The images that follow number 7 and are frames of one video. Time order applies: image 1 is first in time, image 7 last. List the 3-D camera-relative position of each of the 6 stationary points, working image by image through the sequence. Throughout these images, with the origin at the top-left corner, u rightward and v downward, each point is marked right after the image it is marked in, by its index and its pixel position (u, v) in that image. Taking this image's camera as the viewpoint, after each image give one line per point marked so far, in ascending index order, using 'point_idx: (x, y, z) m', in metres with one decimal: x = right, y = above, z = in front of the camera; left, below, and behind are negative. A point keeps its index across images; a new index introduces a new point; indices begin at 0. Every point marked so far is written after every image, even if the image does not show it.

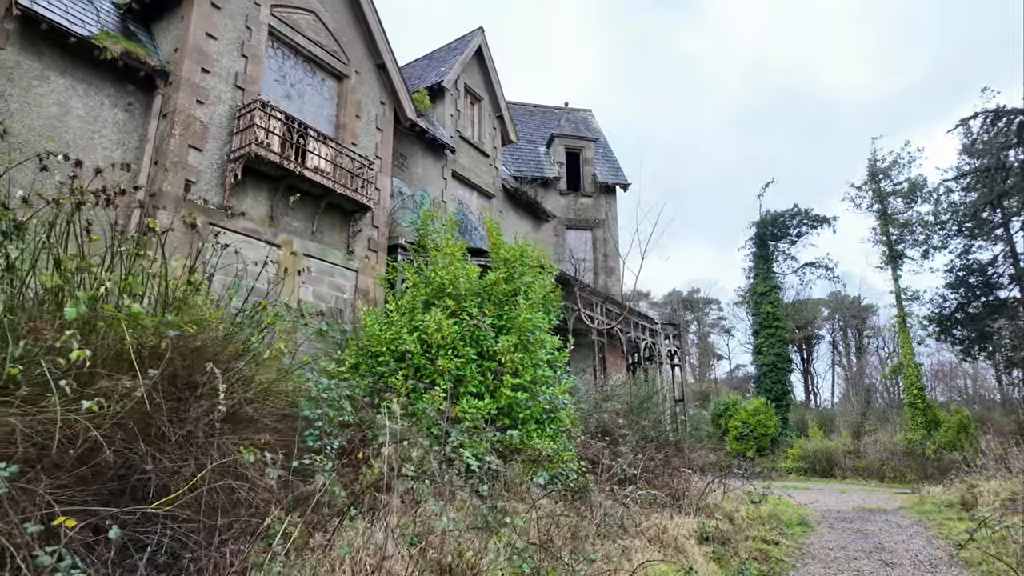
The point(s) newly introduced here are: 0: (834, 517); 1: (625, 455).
0: (+4.9, -3.5, +9.2) m
1: (+1.6, -2.4, +8.6) m
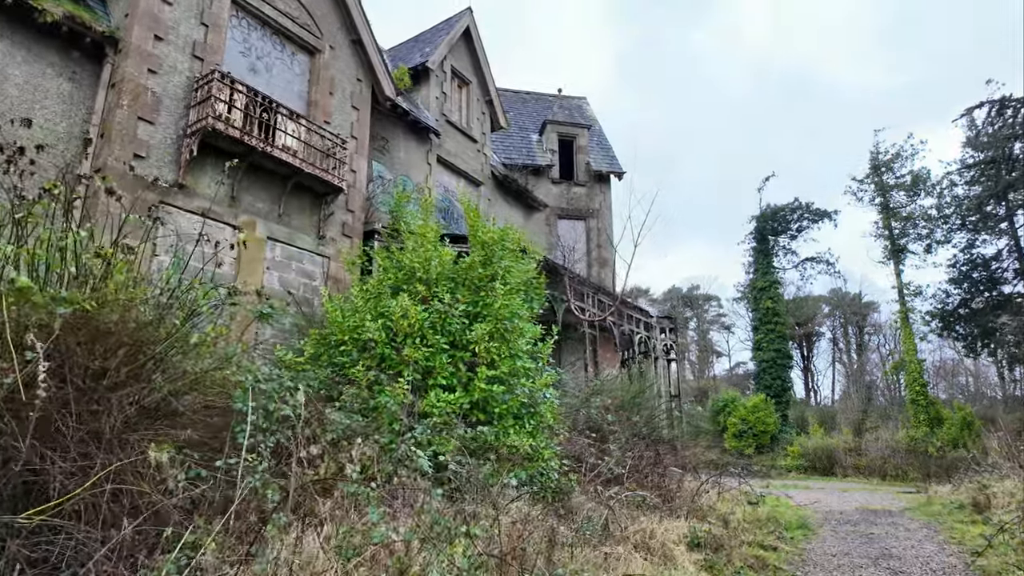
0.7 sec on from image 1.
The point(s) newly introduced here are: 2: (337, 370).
0: (+4.7, -3.3, +8.7) m
1: (+1.4, -2.2, +8.1) m
2: (-1.8, -0.8, +6.2) m
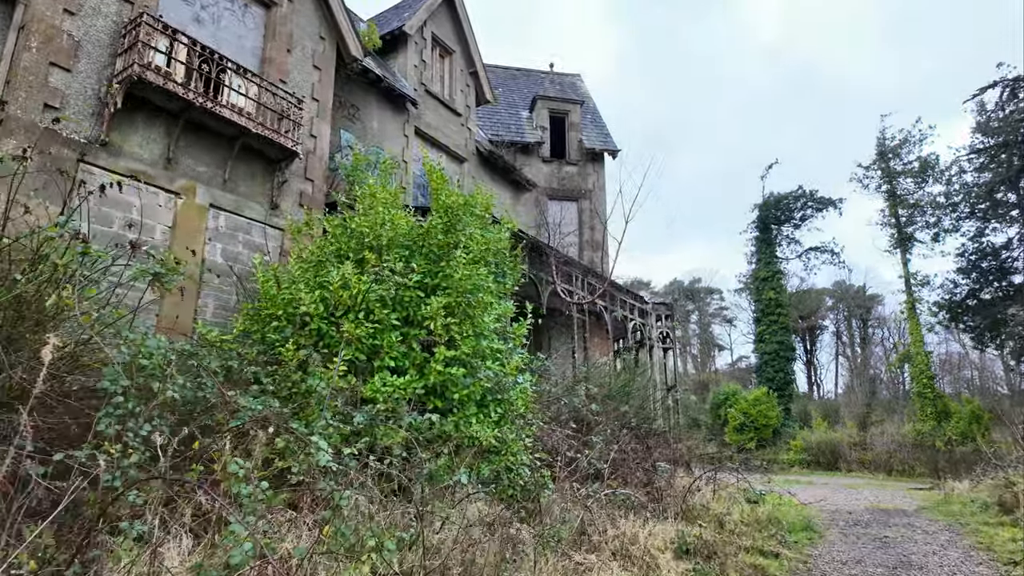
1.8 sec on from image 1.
0: (+4.3, -3.0, +7.8) m
1: (+1.0, -1.9, +7.2) m
2: (-2.2, -0.5, +5.3) m
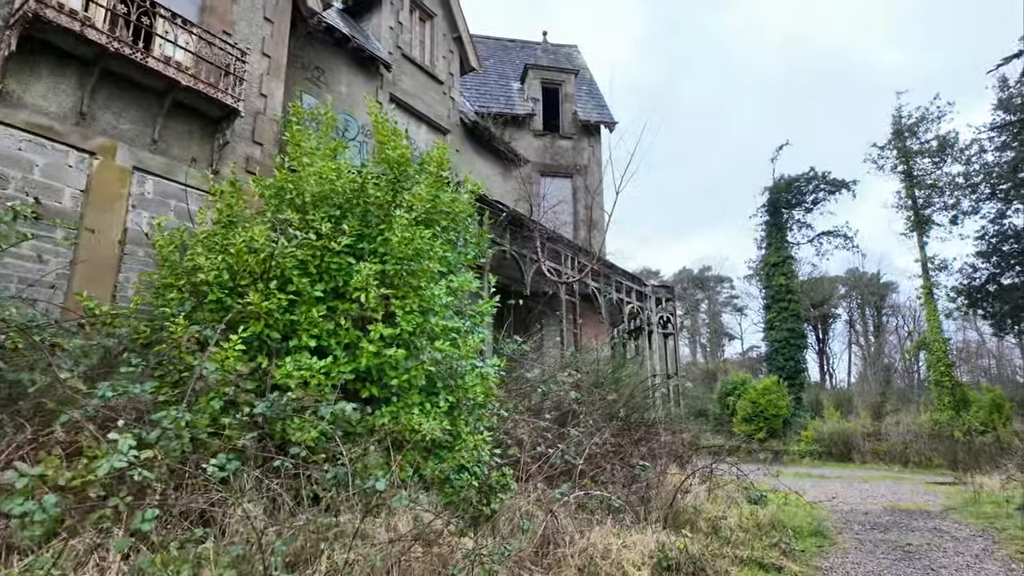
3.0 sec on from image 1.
0: (+4.0, -2.7, +6.8) m
1: (+0.6, -1.6, +6.3) m
2: (-2.6, -0.3, +4.4) m
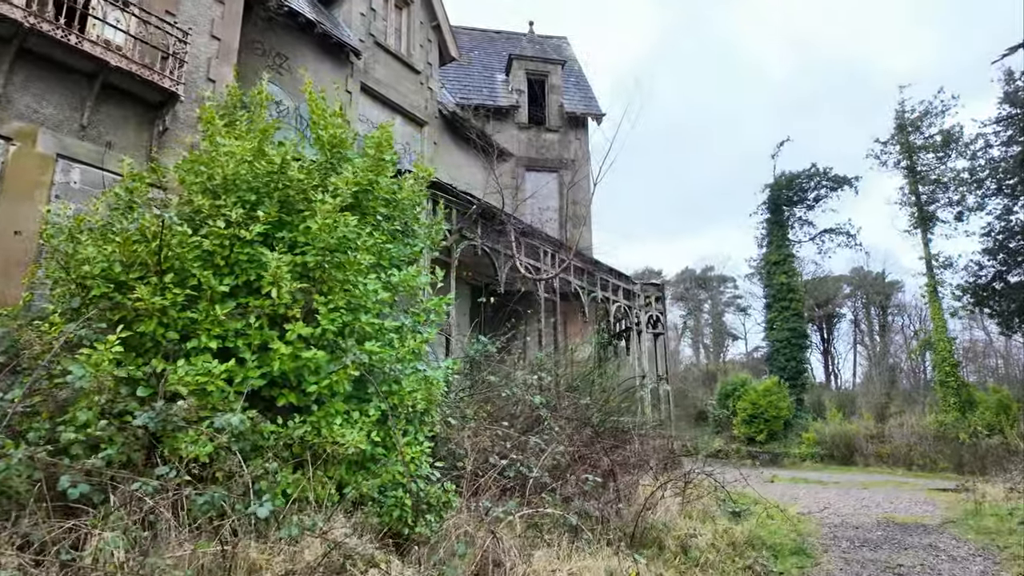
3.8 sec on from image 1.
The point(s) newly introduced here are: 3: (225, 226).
0: (+3.5, -2.6, +6.3) m
1: (+0.2, -1.5, +5.7) m
2: (-3.0, -0.2, +3.9) m
3: (-2.0, +0.4, +4.2) m
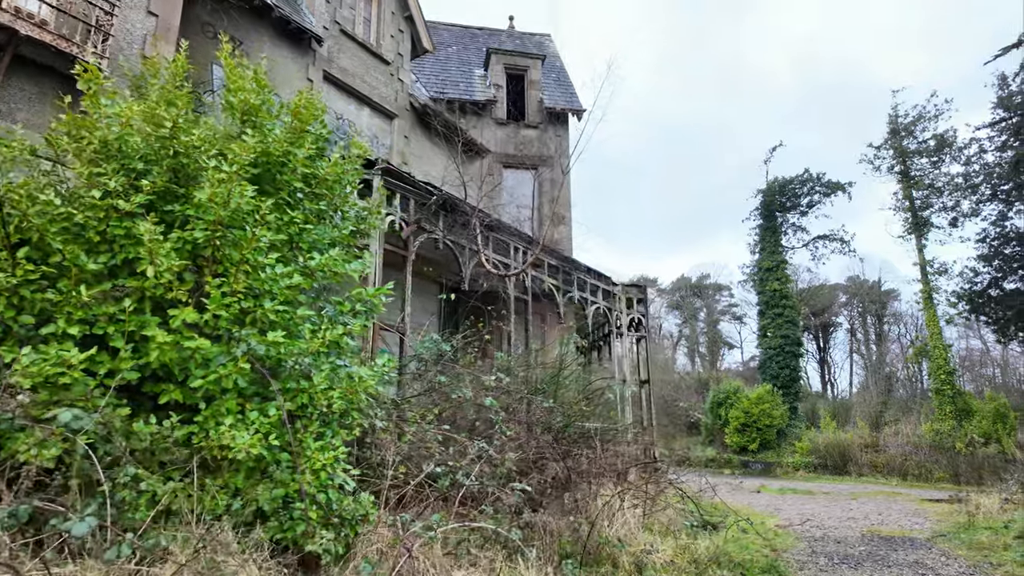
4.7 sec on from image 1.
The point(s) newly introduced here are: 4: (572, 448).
0: (+3.0, -2.5, +5.7) m
1: (-0.3, -1.4, +5.2) m
2: (-3.5, -0.1, +3.4) m
3: (-2.5, +0.6, +3.7) m
4: (+0.6, -1.7, +6.3) m
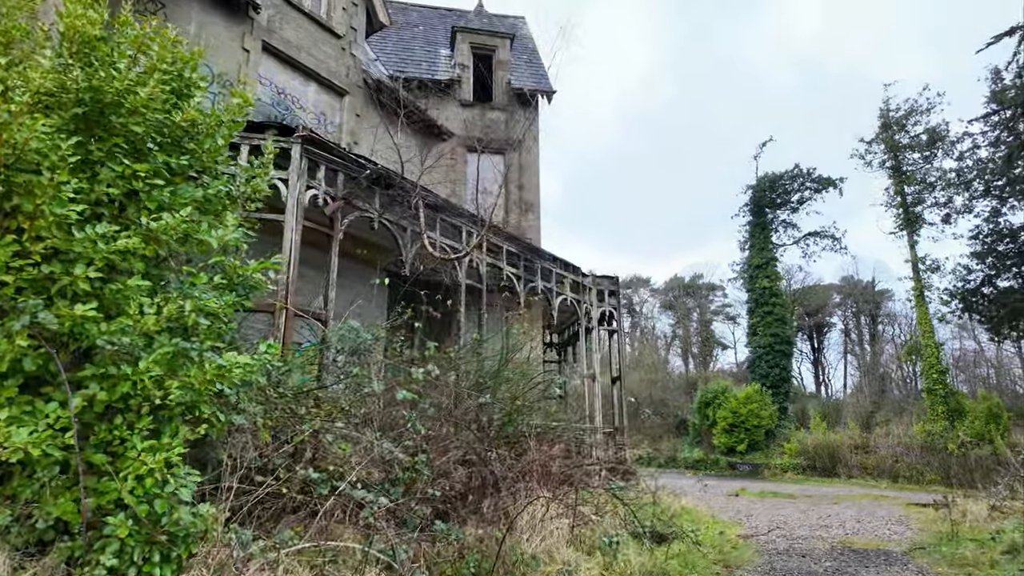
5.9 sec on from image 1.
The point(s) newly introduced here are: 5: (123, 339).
0: (+2.3, -2.3, +5.0) m
1: (-1.0, -1.2, +4.4) m
2: (-4.2, +0.1, +2.6) m
3: (-3.2, +0.8, +2.9) m
4: (-0.1, -1.5, +5.6) m
5: (-2.1, -0.3, +3.4) m
